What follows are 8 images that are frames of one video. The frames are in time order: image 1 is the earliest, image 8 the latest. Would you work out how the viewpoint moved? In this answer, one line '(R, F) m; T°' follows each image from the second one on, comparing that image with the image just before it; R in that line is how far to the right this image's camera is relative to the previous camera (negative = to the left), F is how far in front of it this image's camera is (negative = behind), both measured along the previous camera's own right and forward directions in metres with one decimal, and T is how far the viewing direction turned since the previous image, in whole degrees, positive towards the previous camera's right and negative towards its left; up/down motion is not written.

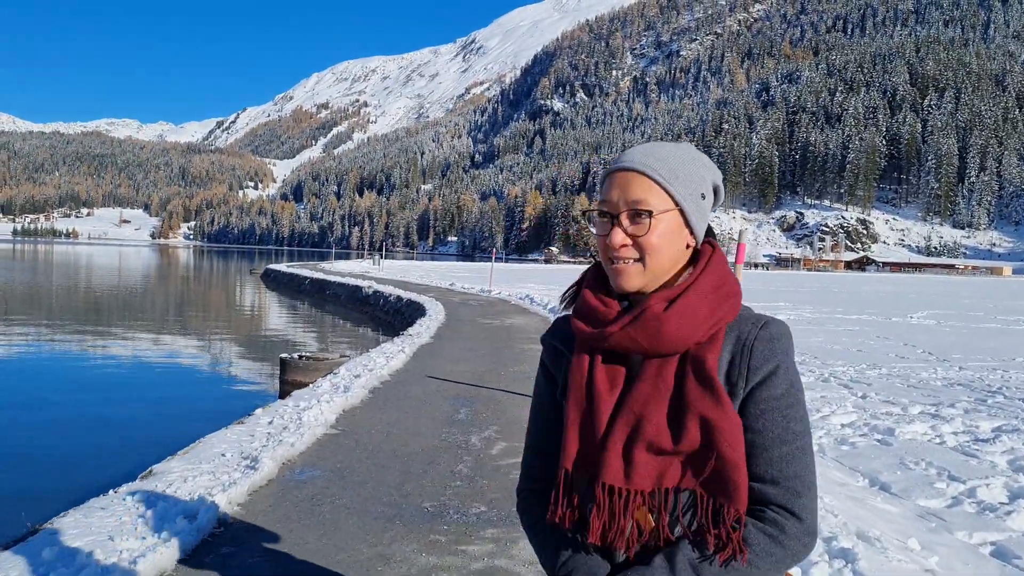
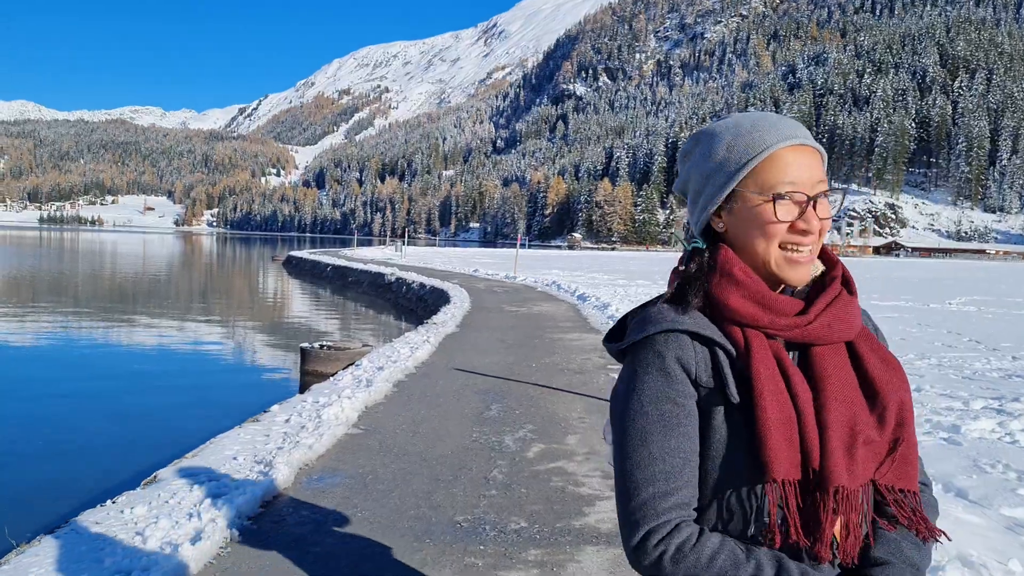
(-0.2, +0.8) m; -2°
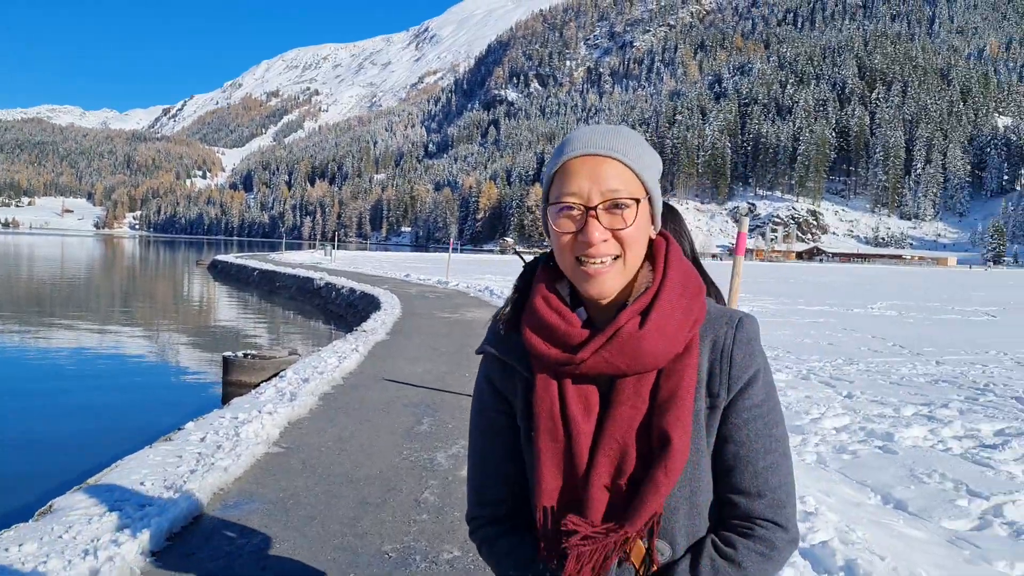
(0.0, +0.6) m; +6°
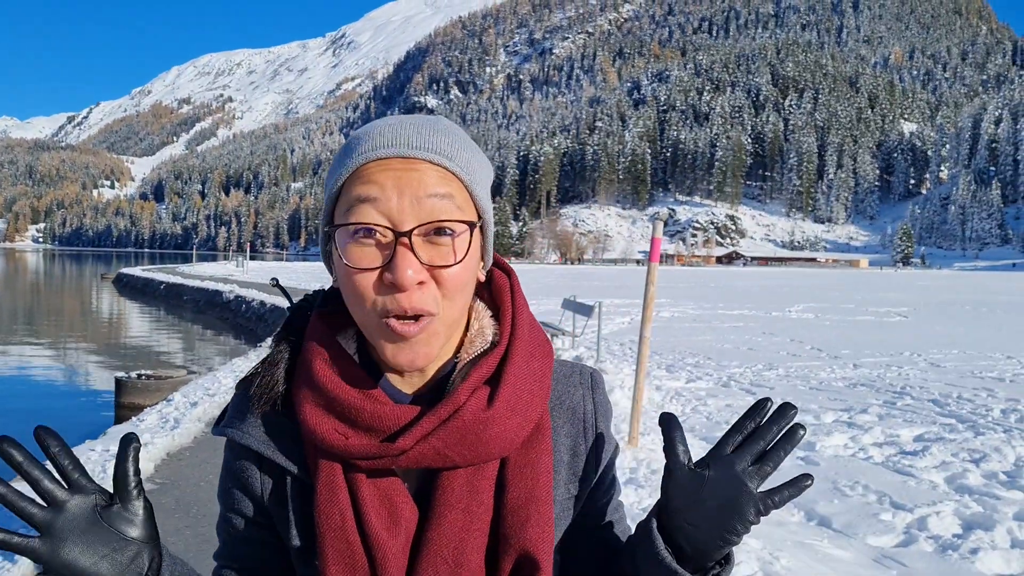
(+0.3, +0.9) m; +6°
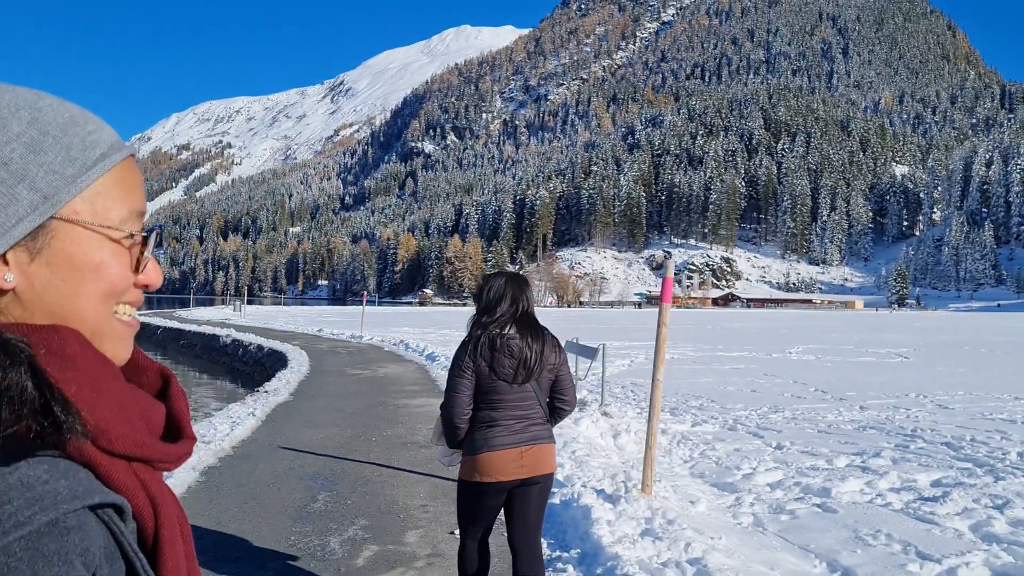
(-0.1, +0.2) m; 0°
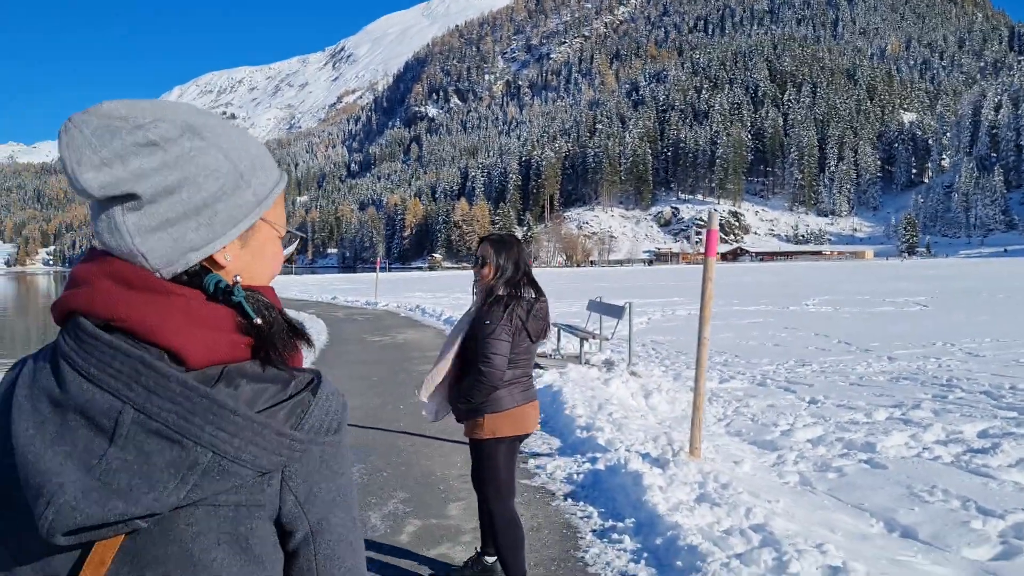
(-0.3, +0.5) m; -1°
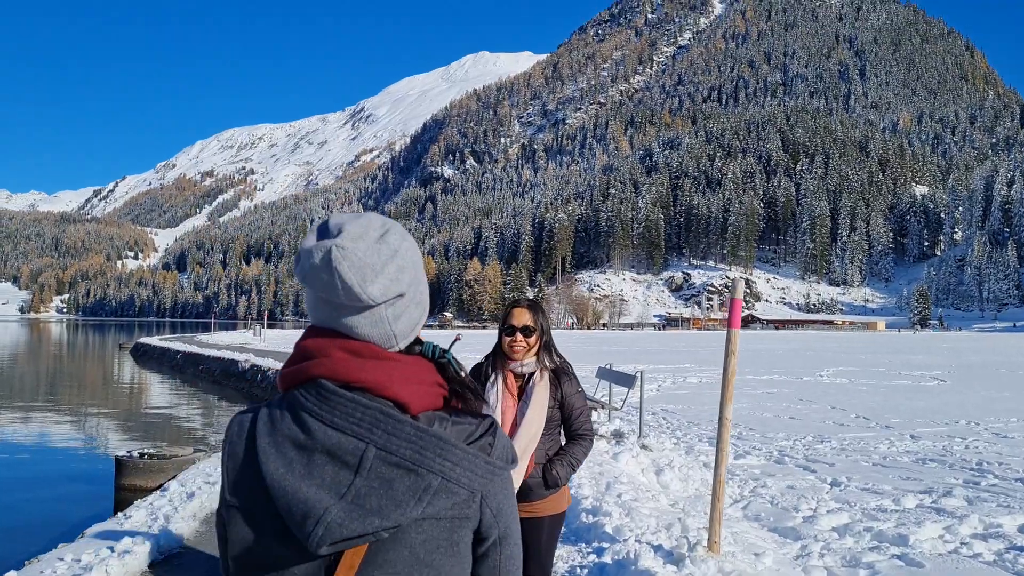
(+0.1, +0.6) m; -1°
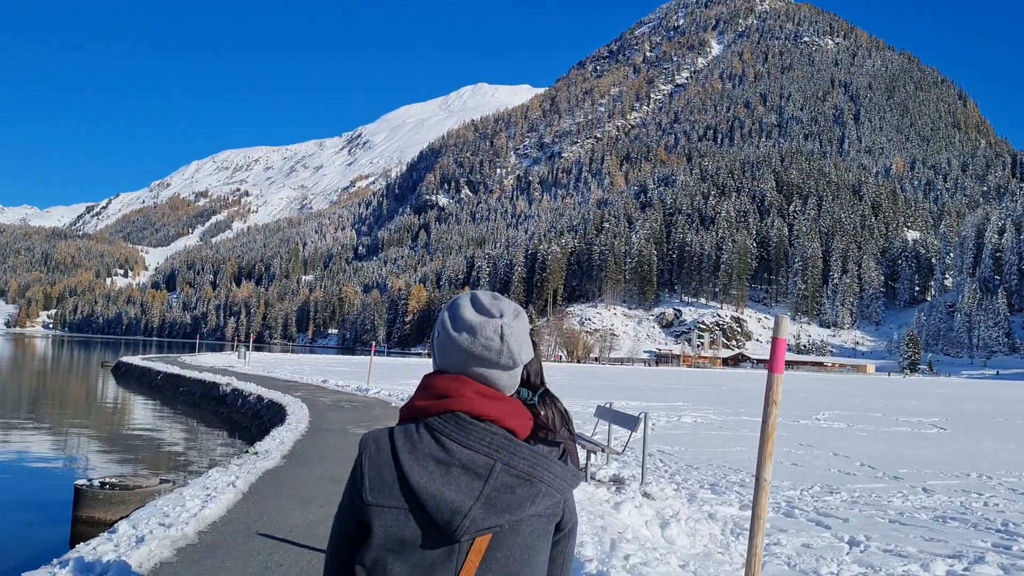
(-0.1, +1.0) m; +1°
